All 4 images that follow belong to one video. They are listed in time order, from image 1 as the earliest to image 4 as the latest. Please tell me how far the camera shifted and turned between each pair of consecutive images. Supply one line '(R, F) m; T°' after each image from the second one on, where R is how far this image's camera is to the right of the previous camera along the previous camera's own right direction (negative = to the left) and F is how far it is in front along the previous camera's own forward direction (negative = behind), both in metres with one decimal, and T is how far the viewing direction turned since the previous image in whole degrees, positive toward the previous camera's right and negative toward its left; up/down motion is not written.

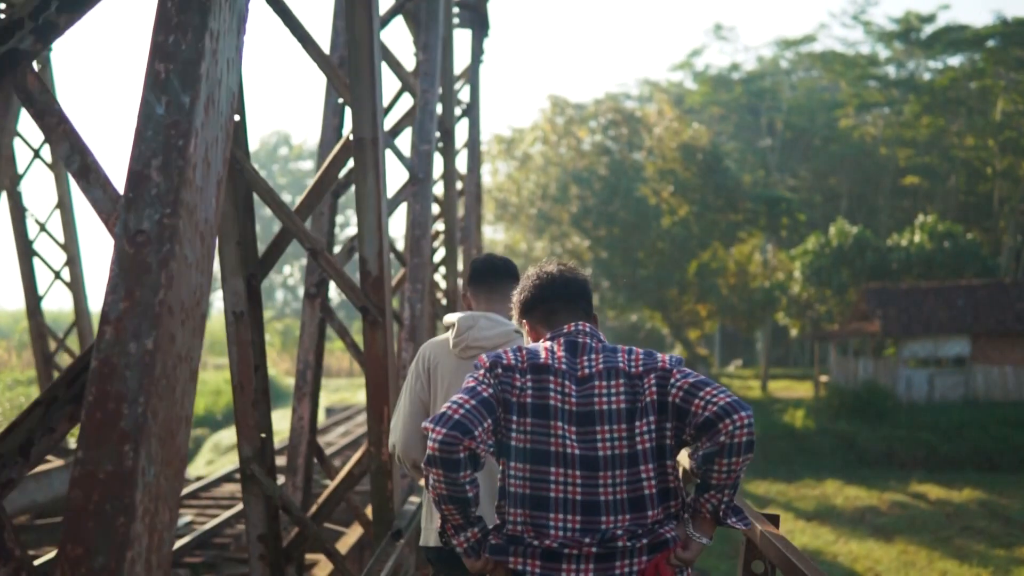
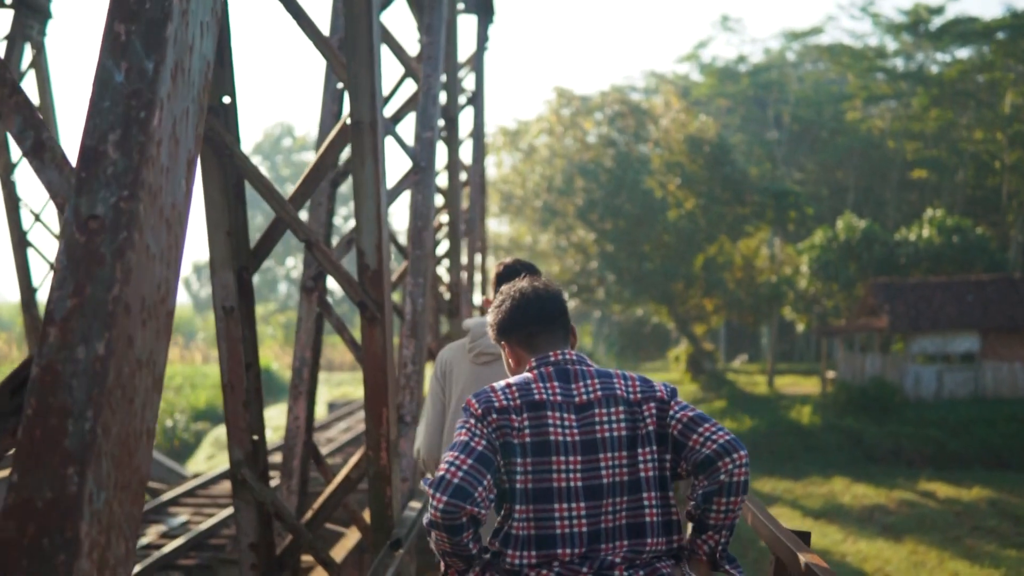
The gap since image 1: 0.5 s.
(0.0, +0.3) m; 0°
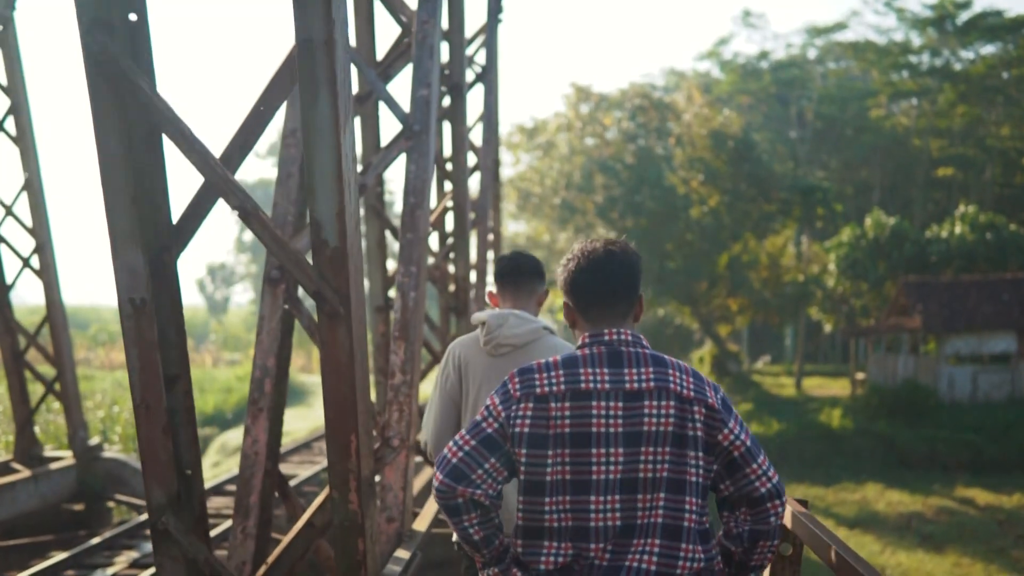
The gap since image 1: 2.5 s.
(0.0, +1.0) m; -1°
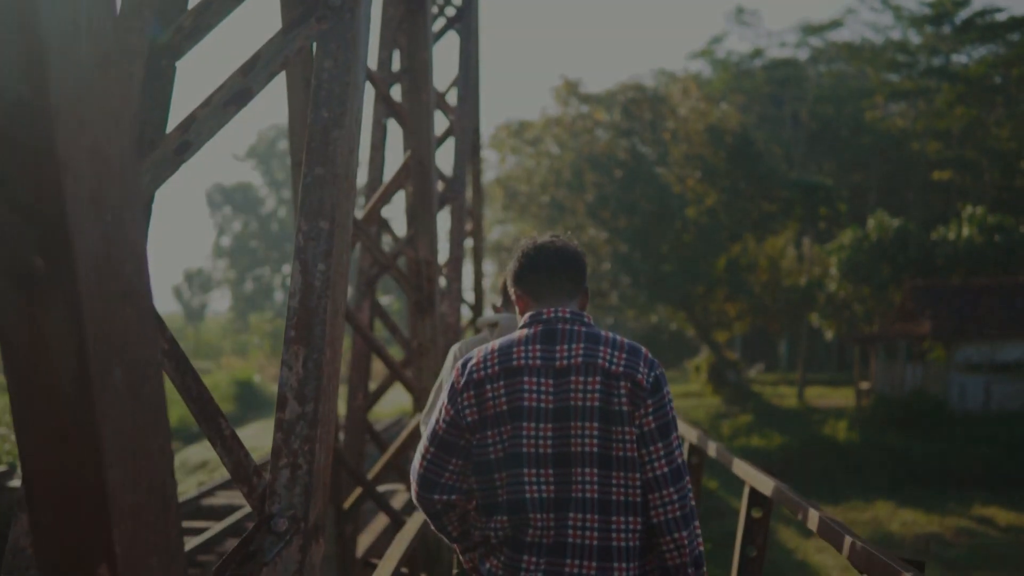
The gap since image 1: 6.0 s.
(0.0, +1.7) m; +1°
